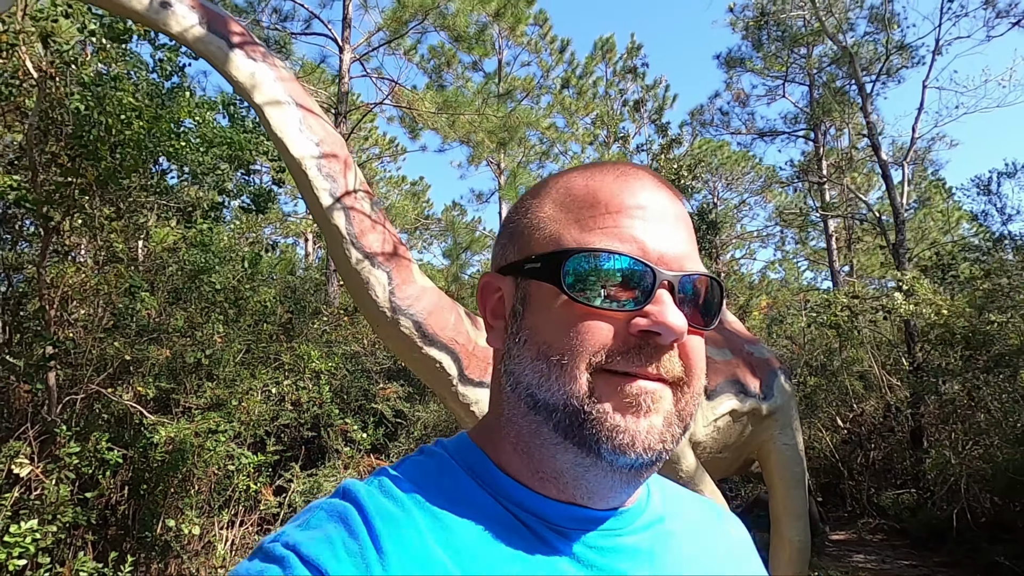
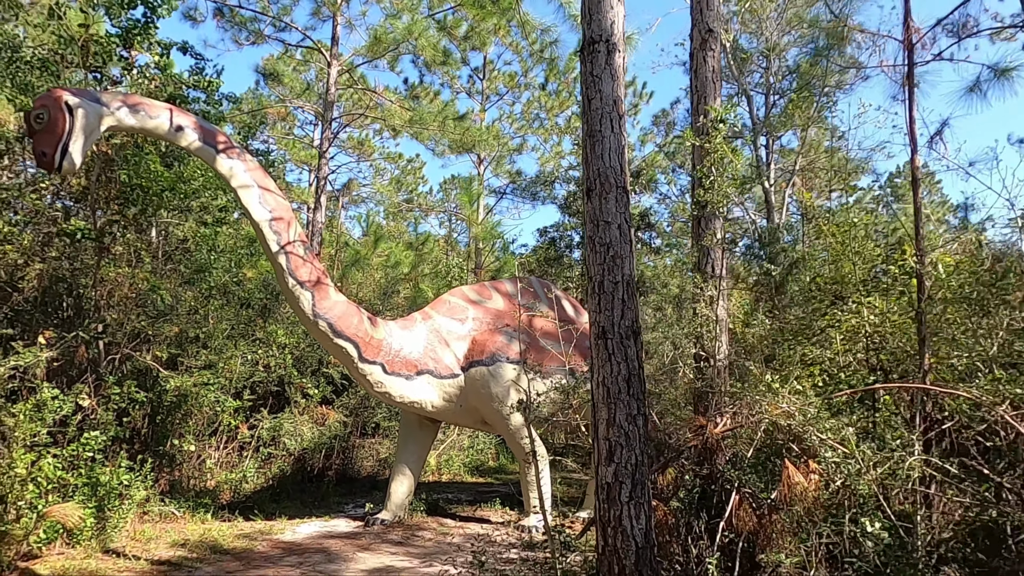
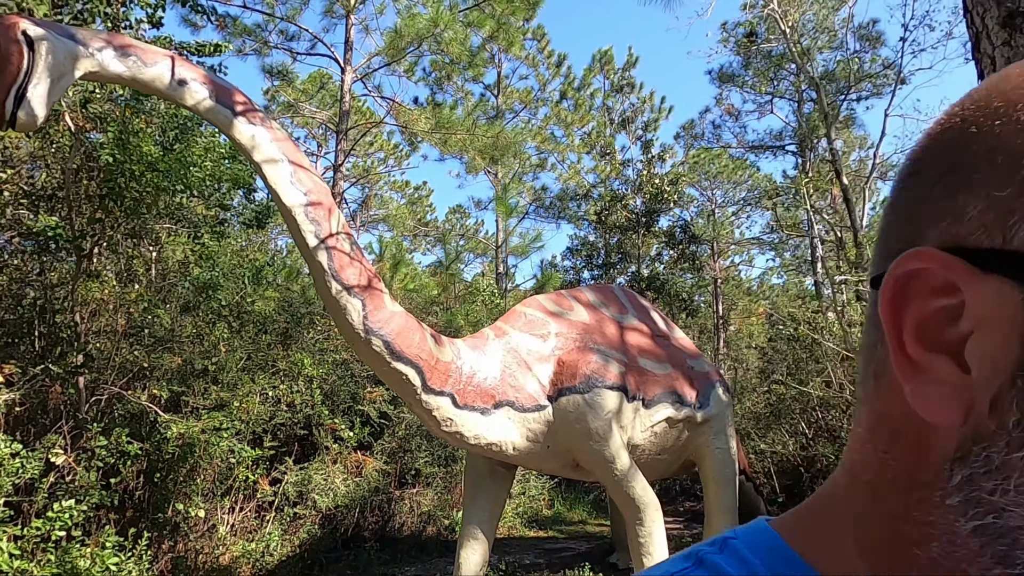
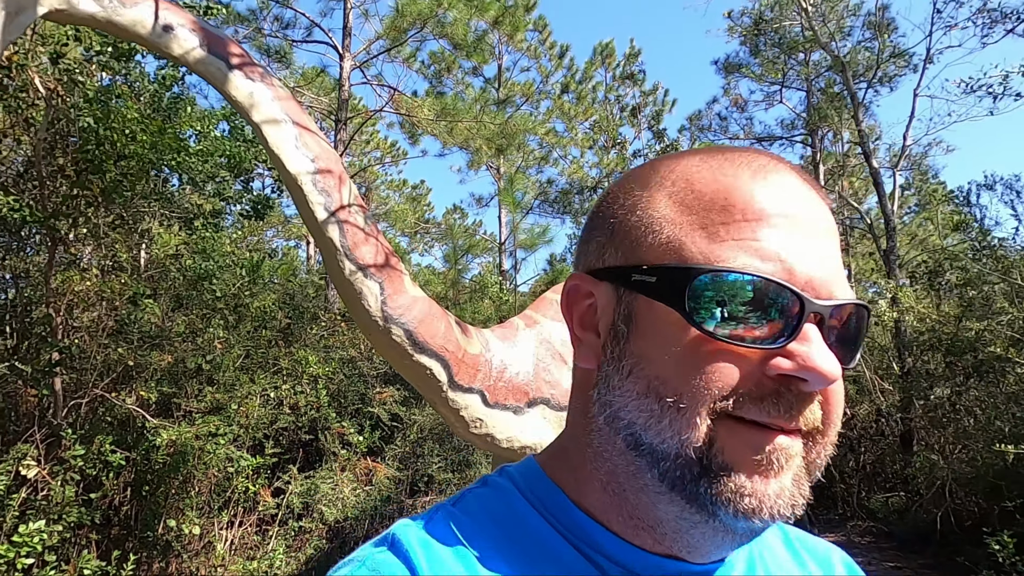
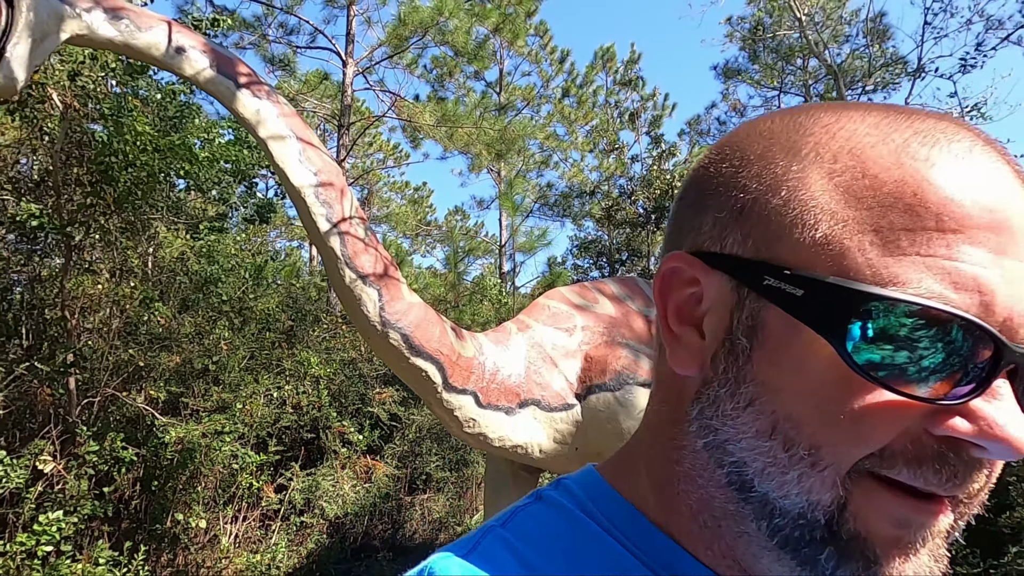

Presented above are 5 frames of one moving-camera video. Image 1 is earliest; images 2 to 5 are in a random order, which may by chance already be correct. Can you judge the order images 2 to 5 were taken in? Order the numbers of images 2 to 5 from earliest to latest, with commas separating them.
4, 5, 3, 2
